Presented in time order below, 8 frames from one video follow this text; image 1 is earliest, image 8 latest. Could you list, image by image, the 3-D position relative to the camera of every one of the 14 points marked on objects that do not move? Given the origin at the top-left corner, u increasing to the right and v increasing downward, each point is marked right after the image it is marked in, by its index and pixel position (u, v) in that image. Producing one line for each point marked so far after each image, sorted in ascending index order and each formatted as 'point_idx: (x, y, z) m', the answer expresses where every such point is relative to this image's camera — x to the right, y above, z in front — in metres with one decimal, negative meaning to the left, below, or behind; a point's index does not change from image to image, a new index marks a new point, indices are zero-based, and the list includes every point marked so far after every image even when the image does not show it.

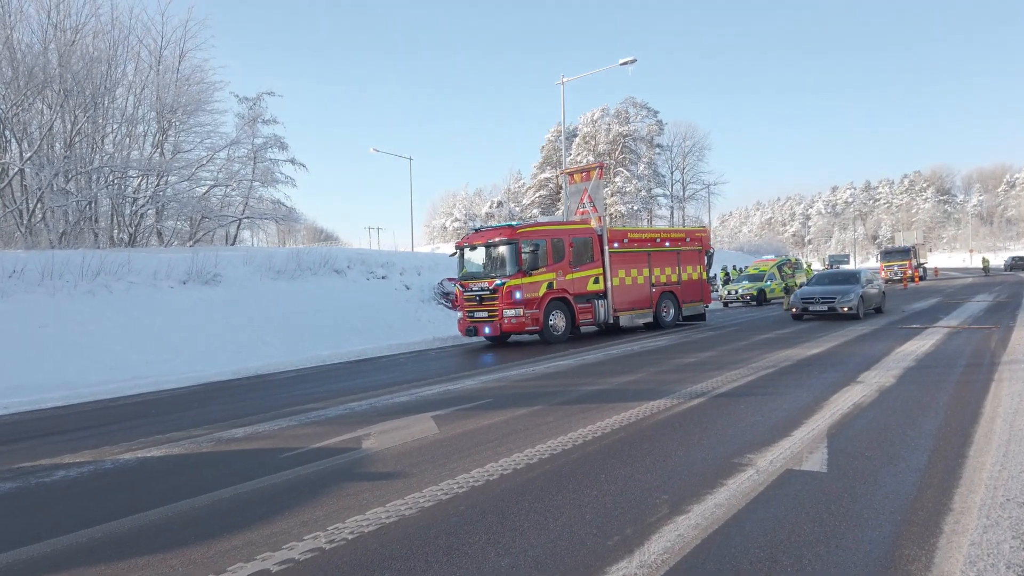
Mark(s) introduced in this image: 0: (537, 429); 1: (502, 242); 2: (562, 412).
0: (+0.2, -1.2, +6.6) m
1: (-0.2, +0.9, +15.5) m
2: (+0.5, -1.2, +7.4) m
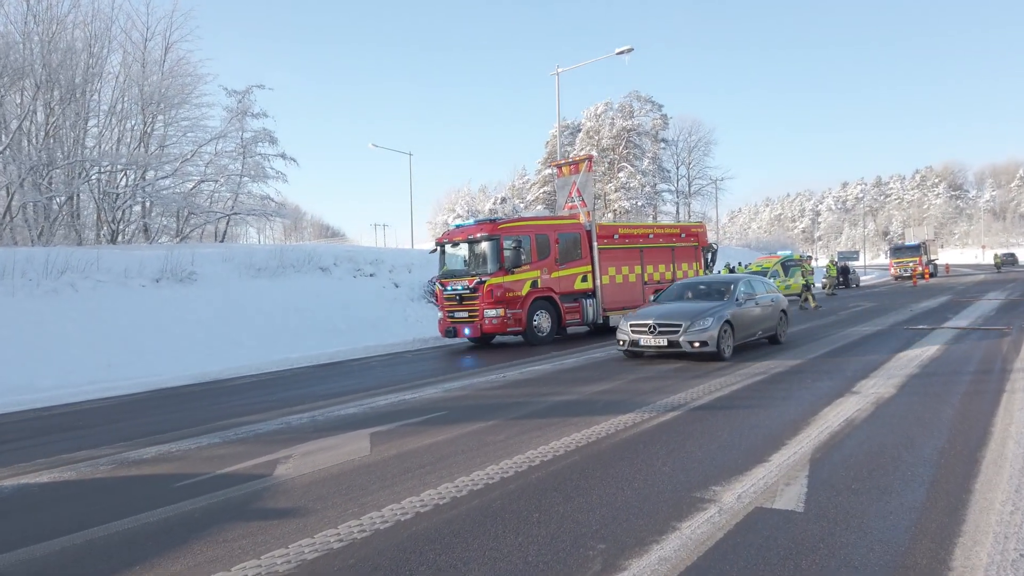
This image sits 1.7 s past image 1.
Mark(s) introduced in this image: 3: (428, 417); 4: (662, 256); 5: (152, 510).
0: (-0.2, -1.3, +5.8) m
1: (-0.6, +1.0, +14.7) m
2: (0.0, -1.2, +6.6) m
3: (-0.8, -1.2, +7.3) m
4: (+3.6, +0.8, +18.0) m
5: (-2.2, -1.3, +4.6) m
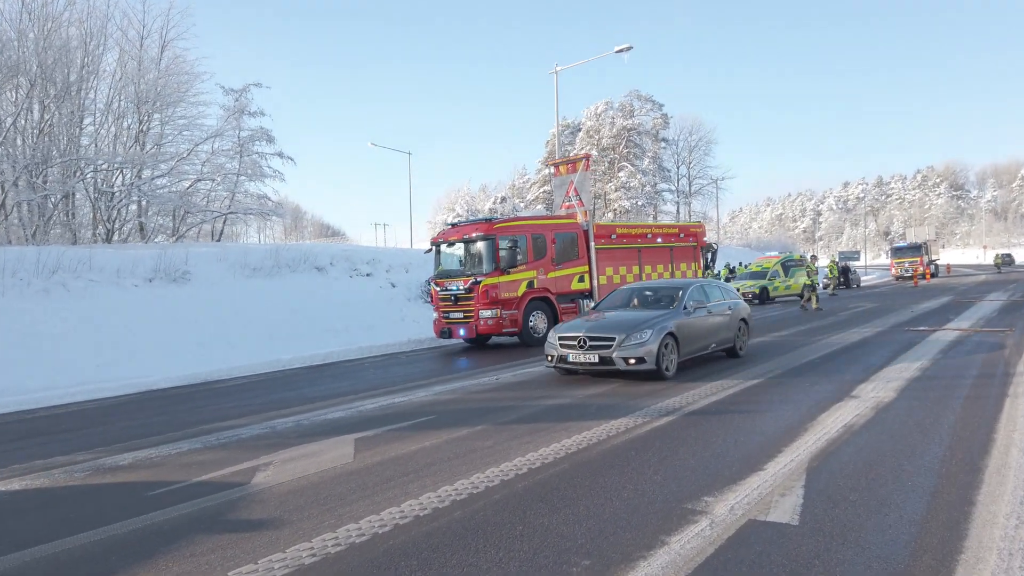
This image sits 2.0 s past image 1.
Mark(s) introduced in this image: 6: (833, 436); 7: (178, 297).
0: (-0.3, -1.3, +5.7) m
1: (-0.6, +1.0, +14.5) m
2: (0.0, -1.2, +6.5) m
3: (-0.9, -1.3, +7.1) m
4: (+3.5, +0.8, +17.8) m
5: (-2.3, -1.4, +4.4) m
6: (+2.5, -1.2, +5.9) m
7: (-7.6, -0.2, +17.1) m
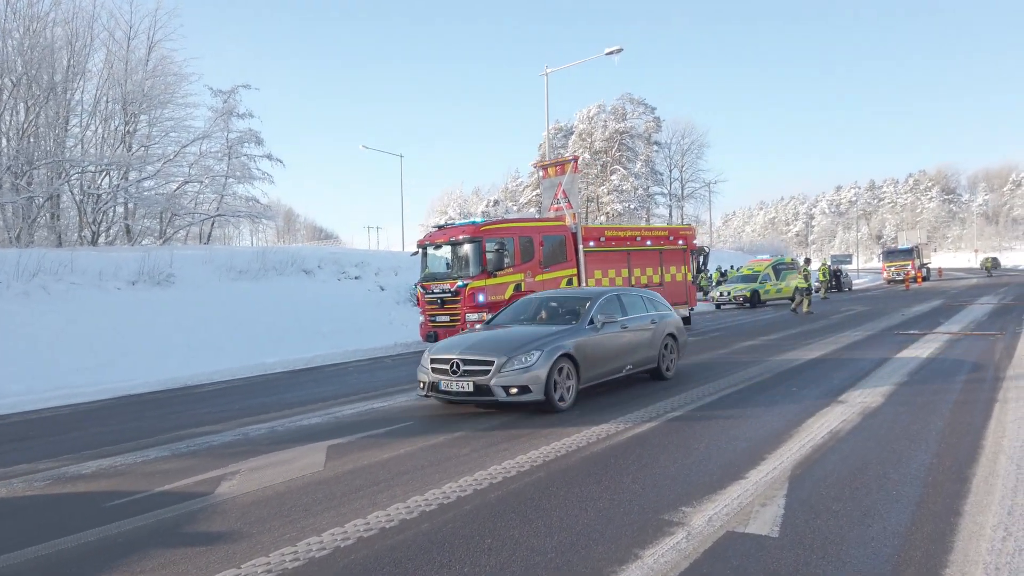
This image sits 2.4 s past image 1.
0: (-0.5, -1.3, +5.5) m
1: (-0.9, +0.9, +14.4) m
2: (-0.2, -1.3, +6.3) m
3: (-1.1, -1.3, +6.9) m
4: (+3.2, +0.7, +17.7) m
5: (-2.5, -1.4, +4.2) m
6: (+2.3, -1.2, +5.8) m
7: (-7.8, -0.3, +16.9) m
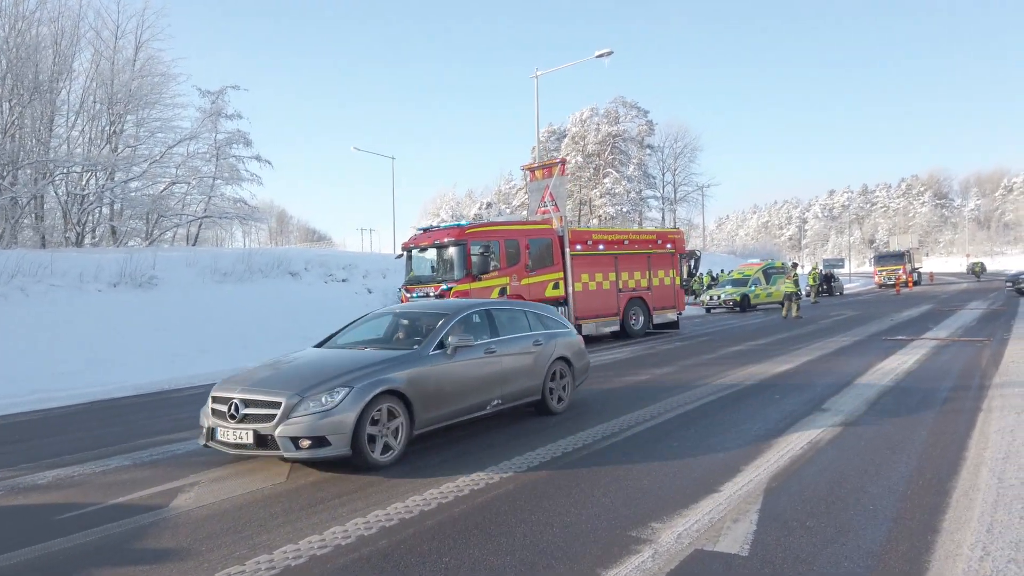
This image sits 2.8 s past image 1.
0: (-0.7, -1.3, +5.3) m
1: (-1.2, +0.8, +14.2) m
2: (-0.4, -1.3, +6.1) m
3: (-1.3, -1.3, +6.8) m
4: (+2.9, +0.6, +17.5) m
5: (-2.7, -1.4, +4.0) m
6: (+2.1, -1.2, +5.7) m
7: (-8.1, -0.3, +16.6) m
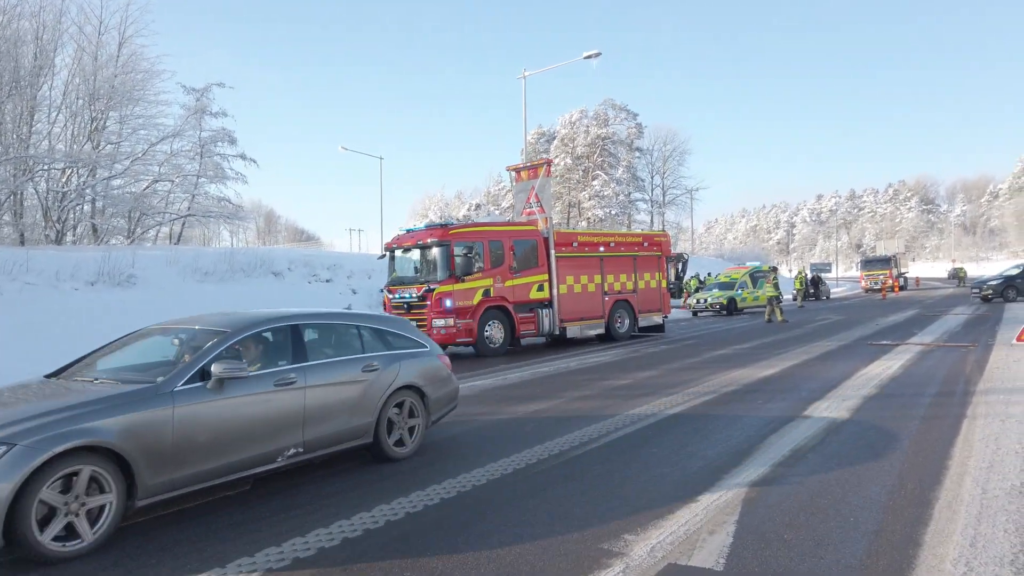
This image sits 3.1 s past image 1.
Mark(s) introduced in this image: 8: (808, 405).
0: (-0.9, -1.3, +5.1) m
1: (-1.5, +0.8, +14.0) m
2: (-0.6, -1.3, +6.0) m
3: (-1.5, -1.3, +6.6) m
4: (+2.6, +0.5, +17.4) m
5: (-2.8, -1.4, +3.8) m
6: (+1.9, -1.3, +5.5) m
7: (-8.5, -0.3, +16.4) m
8: (+3.0, -1.2, +7.7) m
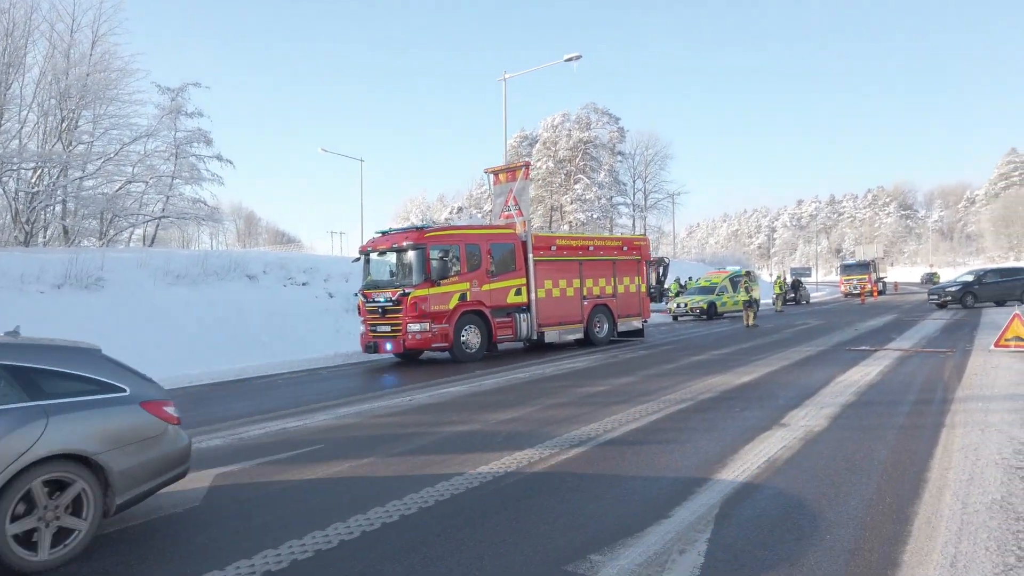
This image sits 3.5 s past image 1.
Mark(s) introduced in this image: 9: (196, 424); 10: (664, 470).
0: (-1.1, -1.4, +4.9) m
1: (-1.9, +0.7, +13.8) m
2: (-0.9, -1.3, +5.7) m
3: (-1.8, -1.4, +6.3) m
4: (+2.1, +0.4, +17.2) m
5: (-3.0, -1.4, +3.5) m
6: (+1.7, -1.3, +5.3) m
7: (-8.9, -0.3, +16.0) m
8: (+2.7, -1.3, +7.6) m
9: (-3.3, -1.4, +7.9) m
10: (+1.1, -1.3, +5.5) m
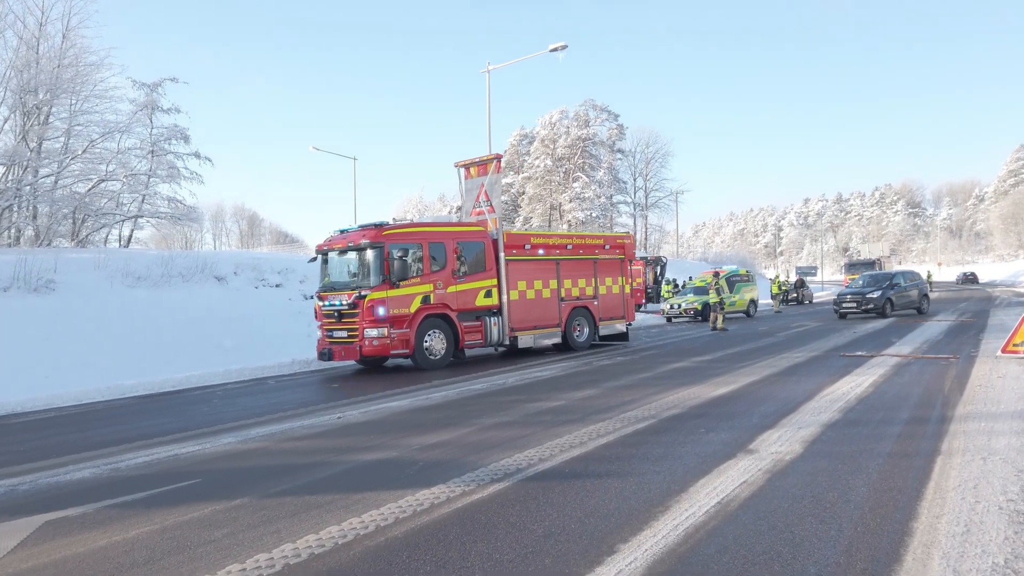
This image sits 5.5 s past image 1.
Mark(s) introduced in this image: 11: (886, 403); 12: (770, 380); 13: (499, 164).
0: (-1.8, -1.4, +3.9) m
1: (-2.5, +0.7, +12.8) m
2: (-1.5, -1.4, +4.7) m
3: (-2.4, -1.4, +5.3) m
4: (+1.5, +0.4, +16.2) m
5: (-3.7, -1.5, +2.6) m
6: (+1.1, -1.3, +4.3) m
7: (-9.5, -0.4, +15.0) m
8: (+2.1, -1.3, +6.6) m
9: (-3.9, -1.5, +6.9) m
10: (+0.5, -1.4, +4.5) m
11: (+3.9, -1.2, +8.0) m
12: (+3.4, -1.2, +10.0) m
13: (-0.2, +2.5, +15.0) m
